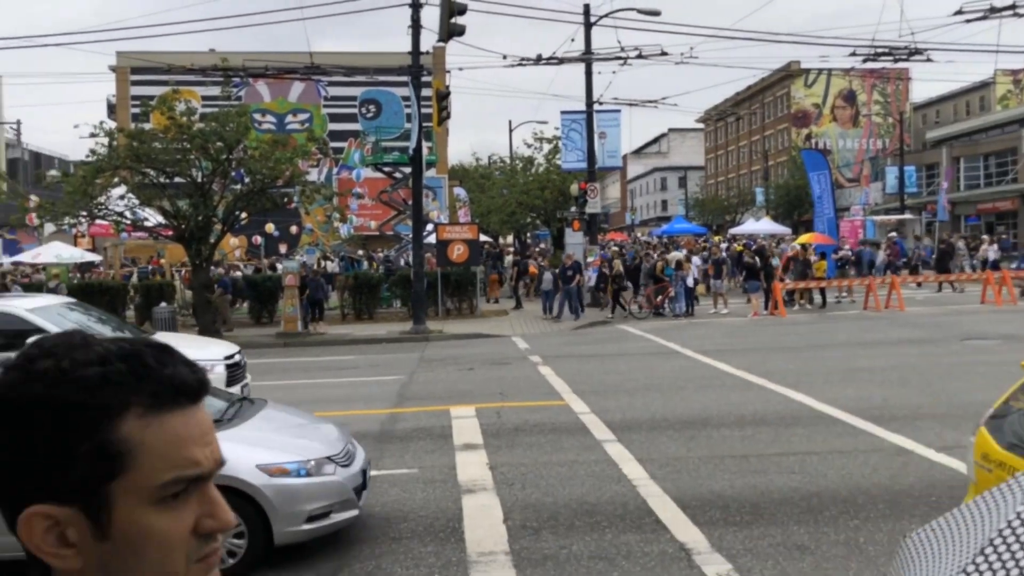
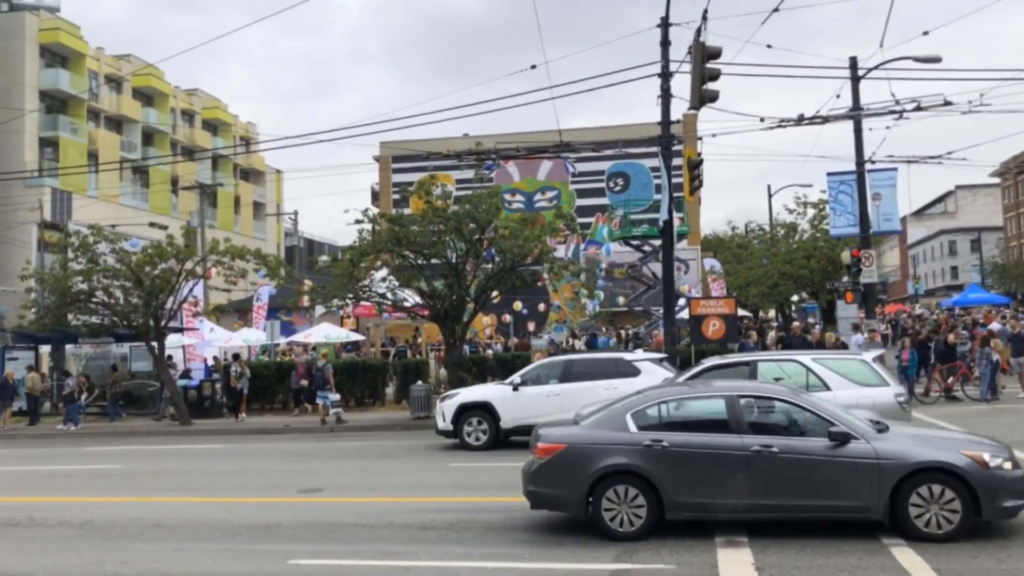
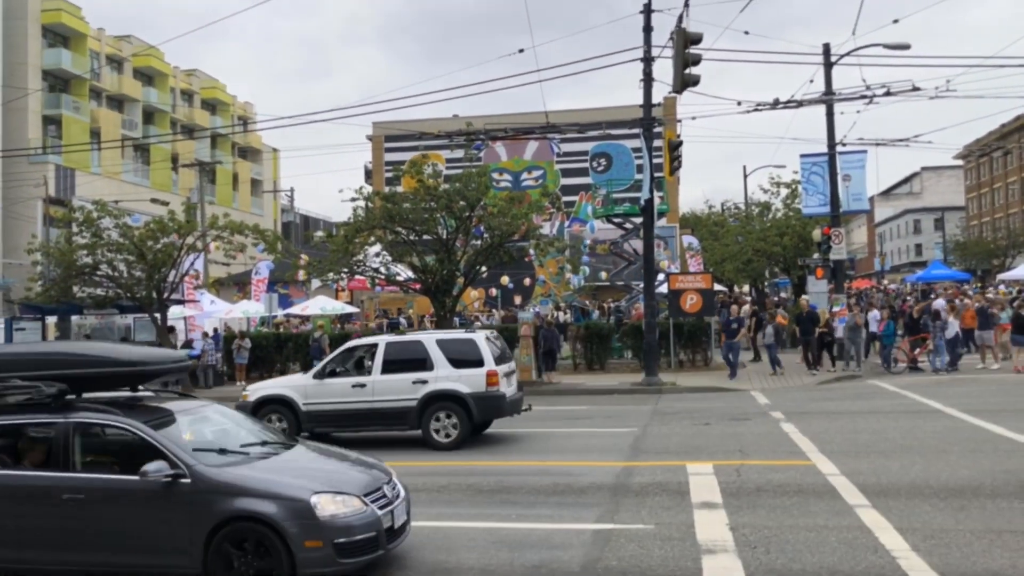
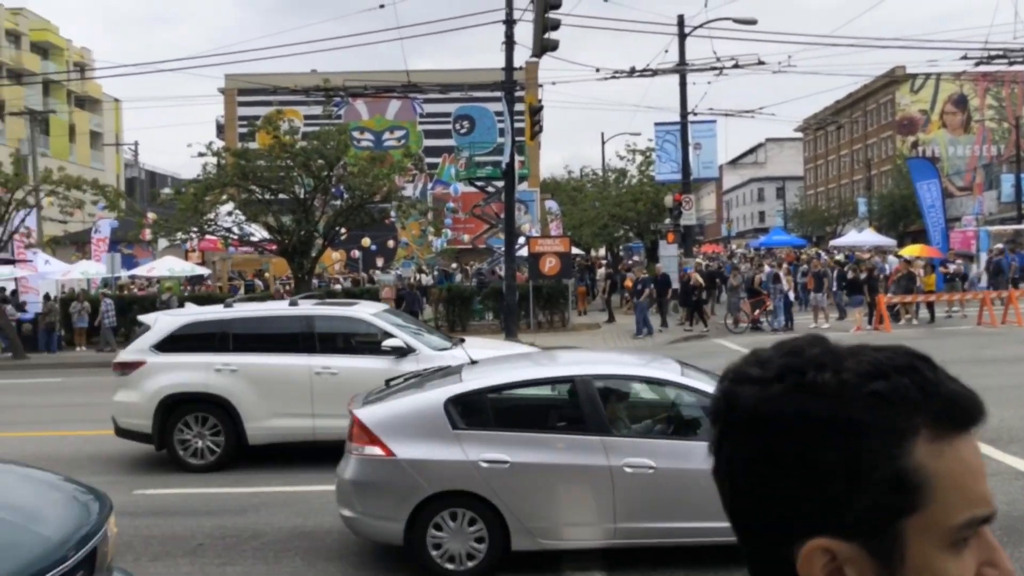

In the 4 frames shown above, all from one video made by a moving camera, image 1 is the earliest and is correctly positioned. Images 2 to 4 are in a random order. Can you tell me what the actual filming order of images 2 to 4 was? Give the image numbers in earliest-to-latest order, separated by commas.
4, 3, 2
